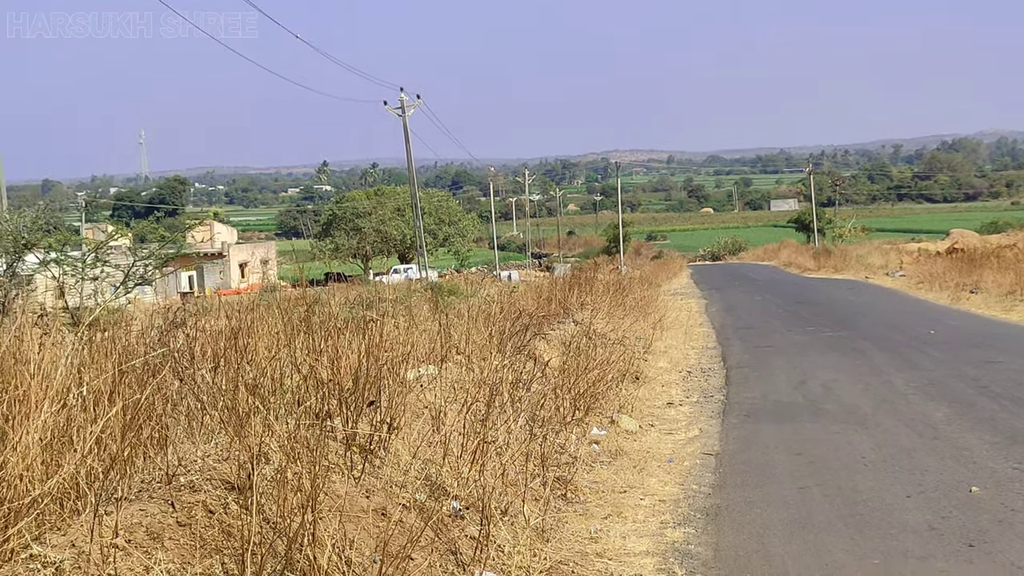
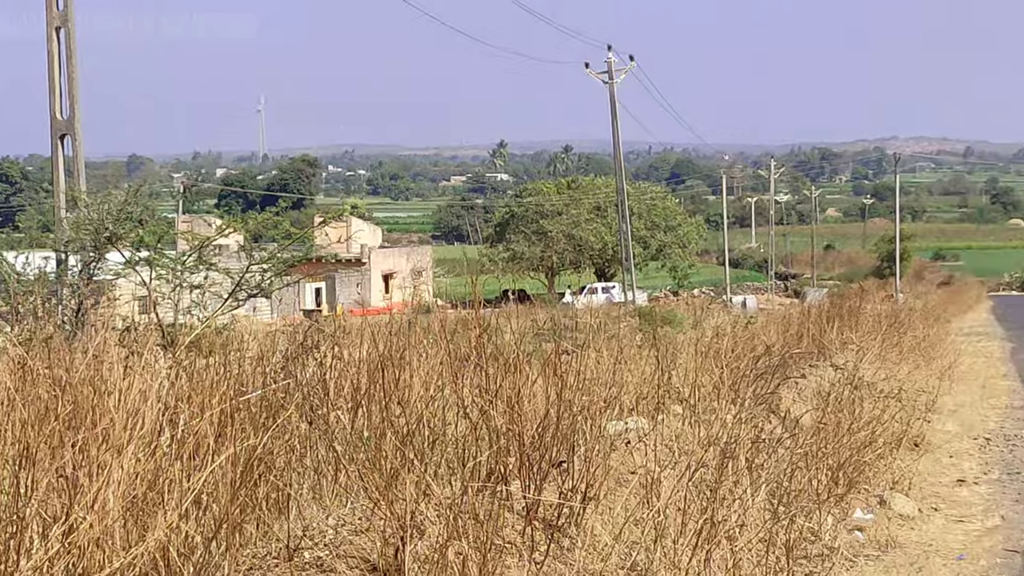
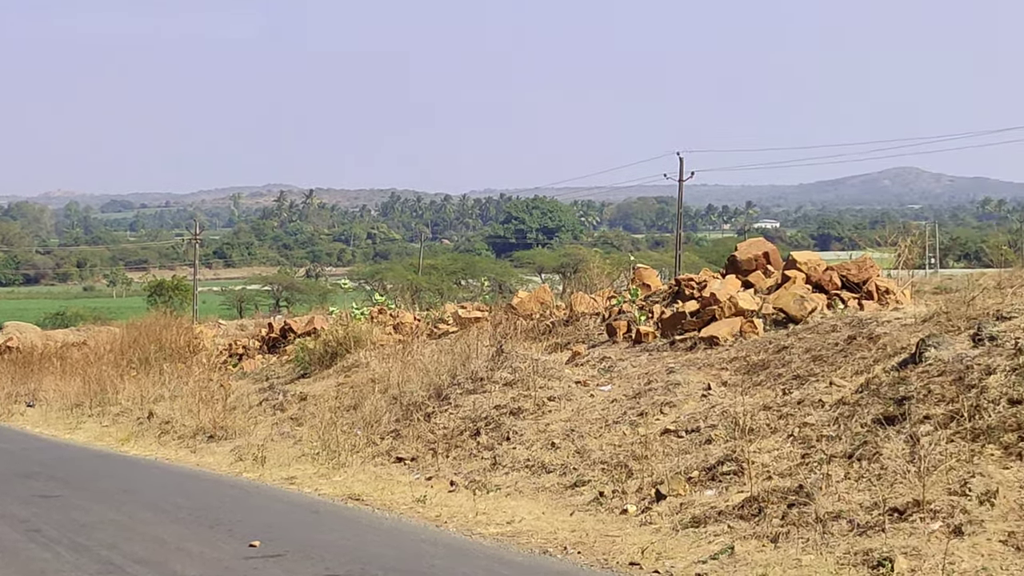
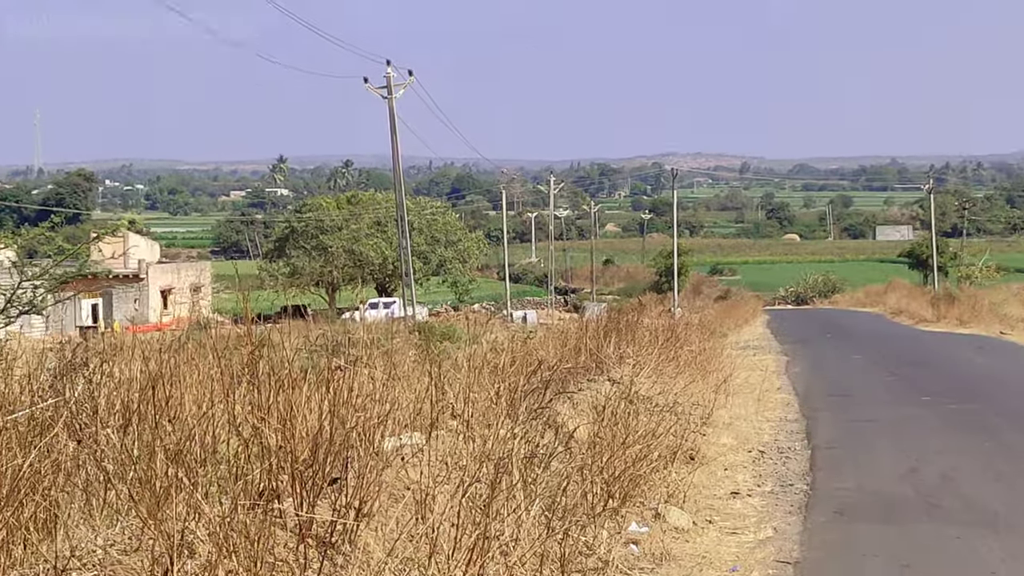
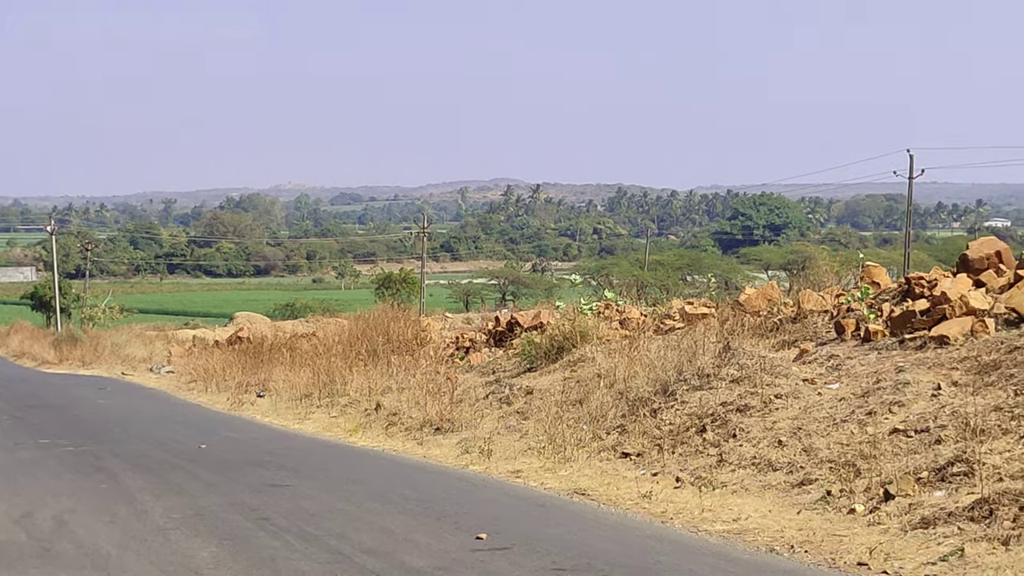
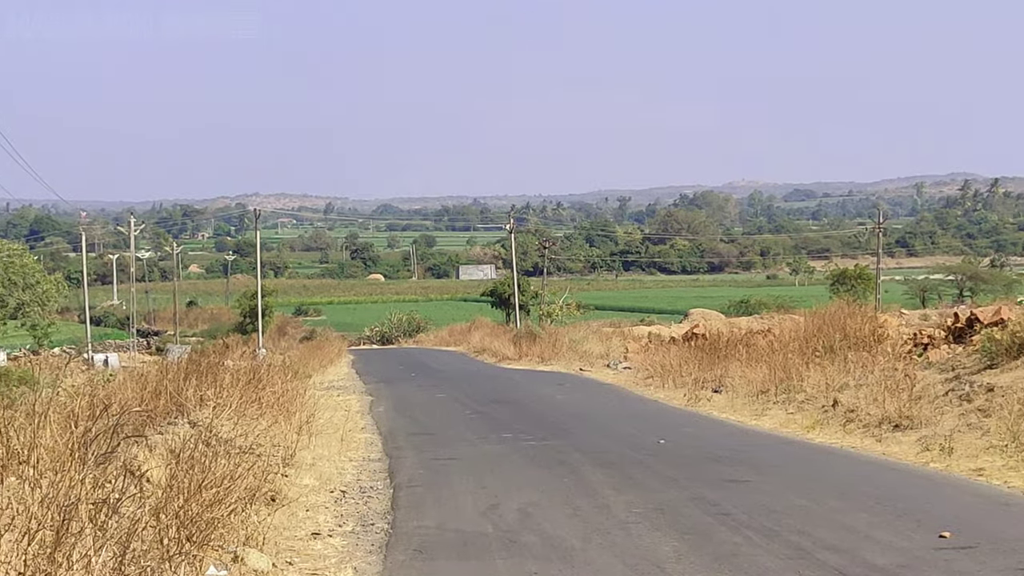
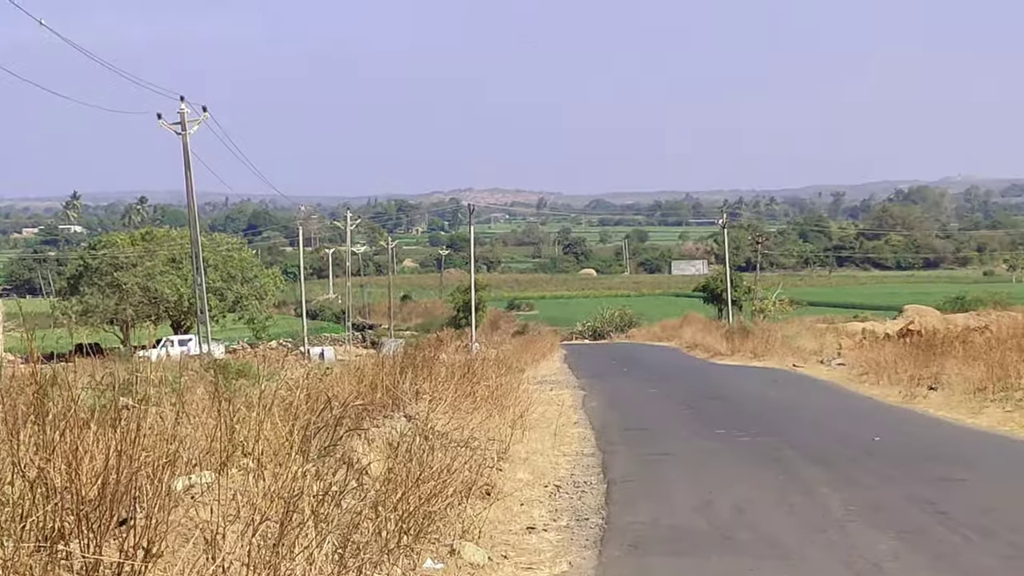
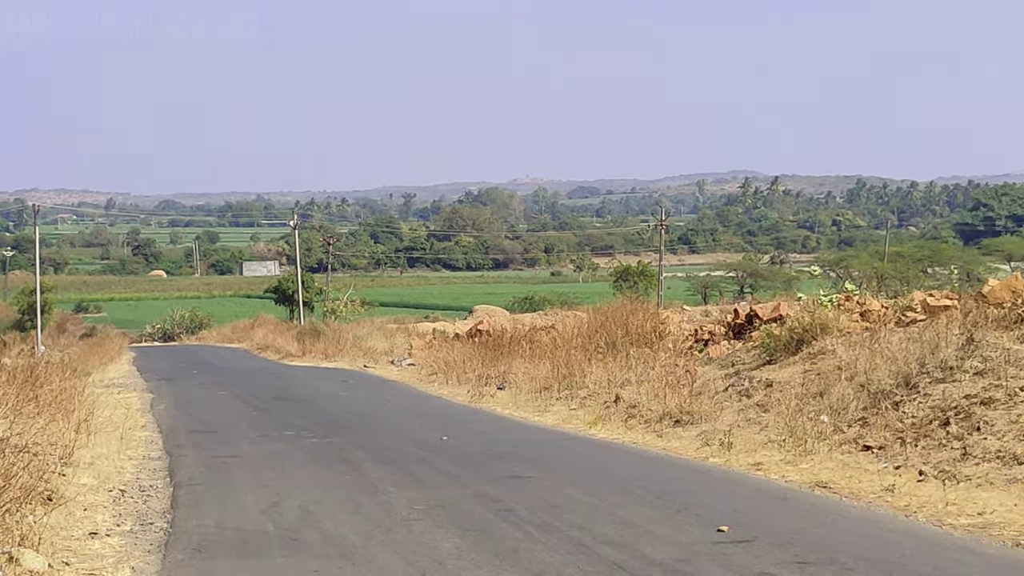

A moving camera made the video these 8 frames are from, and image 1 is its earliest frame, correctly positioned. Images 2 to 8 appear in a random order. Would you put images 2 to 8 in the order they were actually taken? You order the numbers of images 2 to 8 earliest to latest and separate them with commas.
2, 4, 7, 6, 8, 5, 3
